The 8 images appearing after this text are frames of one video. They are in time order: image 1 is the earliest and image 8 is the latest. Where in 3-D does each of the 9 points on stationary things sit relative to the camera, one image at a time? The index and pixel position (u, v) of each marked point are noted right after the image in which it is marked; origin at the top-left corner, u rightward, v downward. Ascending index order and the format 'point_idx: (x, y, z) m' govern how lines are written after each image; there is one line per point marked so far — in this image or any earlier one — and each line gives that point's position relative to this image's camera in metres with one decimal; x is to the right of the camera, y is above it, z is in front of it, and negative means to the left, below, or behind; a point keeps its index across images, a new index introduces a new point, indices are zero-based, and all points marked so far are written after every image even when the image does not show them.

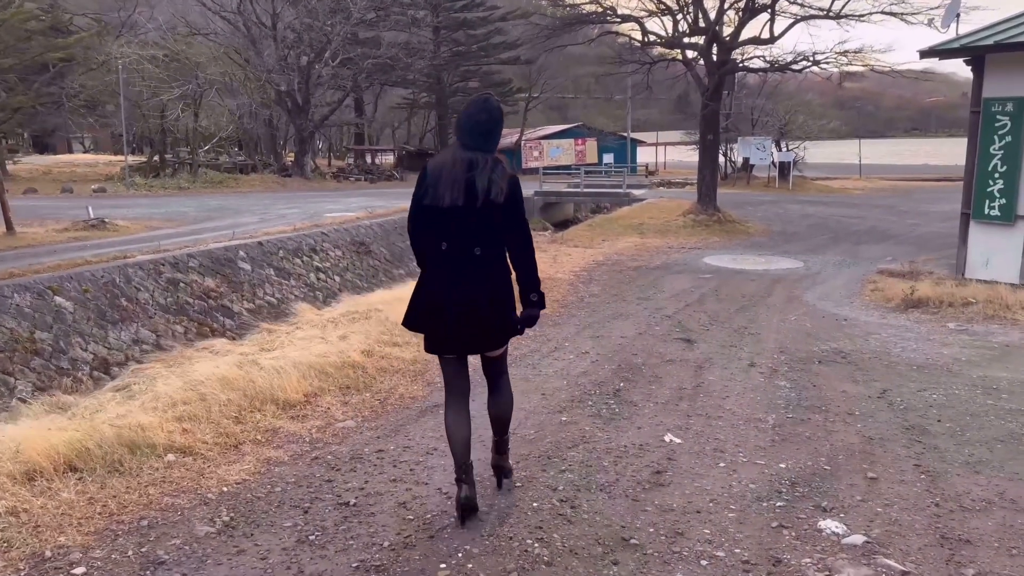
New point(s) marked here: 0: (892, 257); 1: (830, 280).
0: (+5.4, +0.4, +11.4) m
1: (+3.8, +0.1, +9.6) m
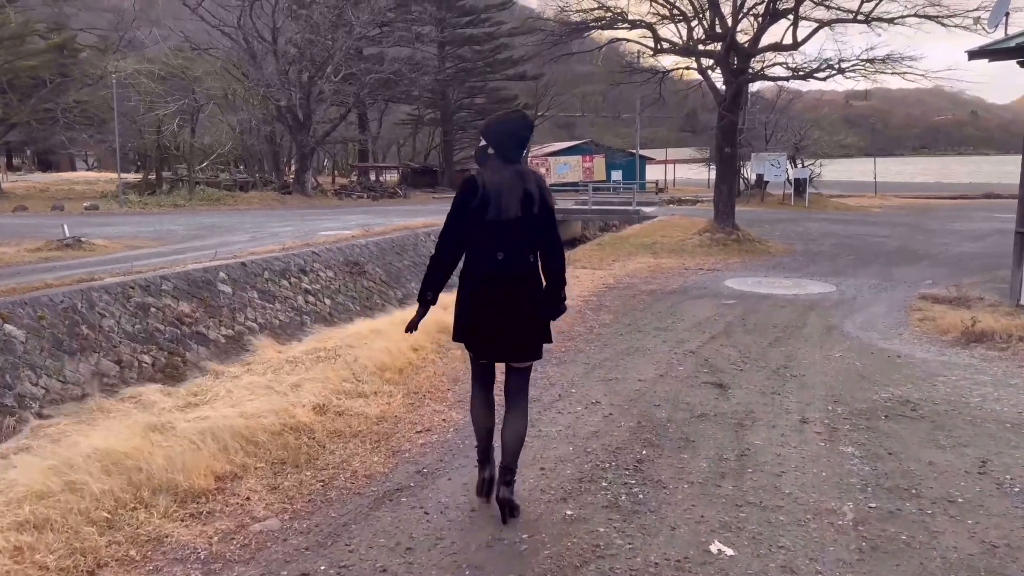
0: (+5.4, +0.1, +10.4) m
1: (+3.8, -0.2, +8.5) m
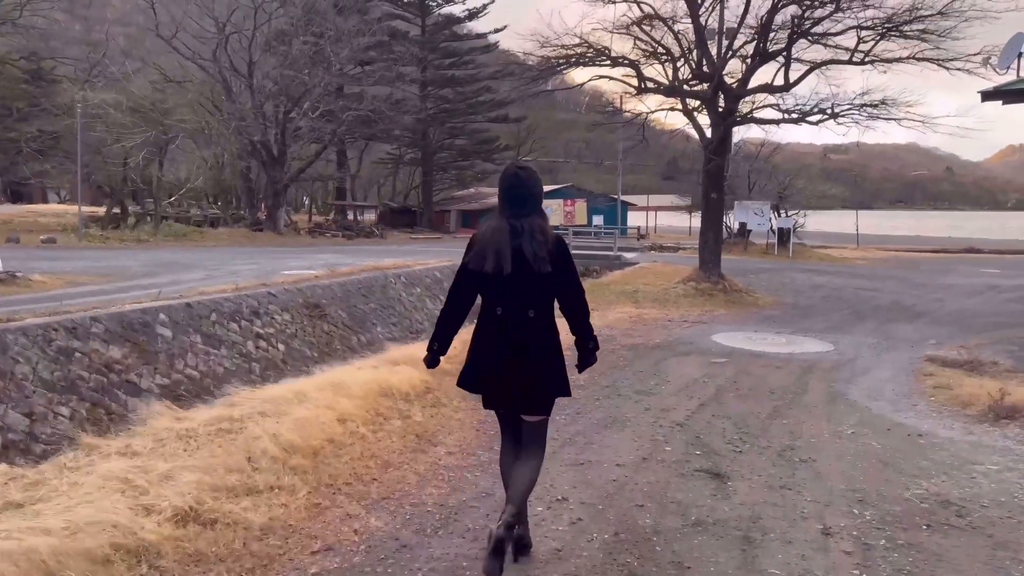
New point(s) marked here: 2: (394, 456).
0: (+5.0, -0.6, +9.6) m
1: (+3.4, -0.8, +7.7) m
2: (-0.6, -0.8, +3.9) m
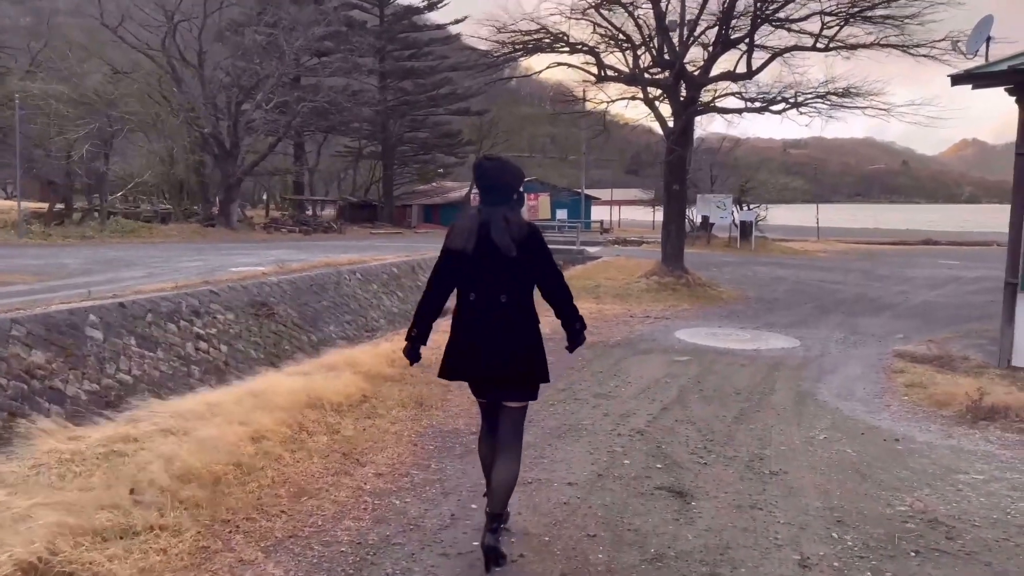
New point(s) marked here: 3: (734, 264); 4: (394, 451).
0: (+4.5, -0.5, +9.3) m
1: (+3.0, -0.7, +7.3) m
2: (-0.8, -0.8, +3.3) m
3: (+5.4, +0.6, +19.6) m
4: (-0.6, -0.8, +3.9) m
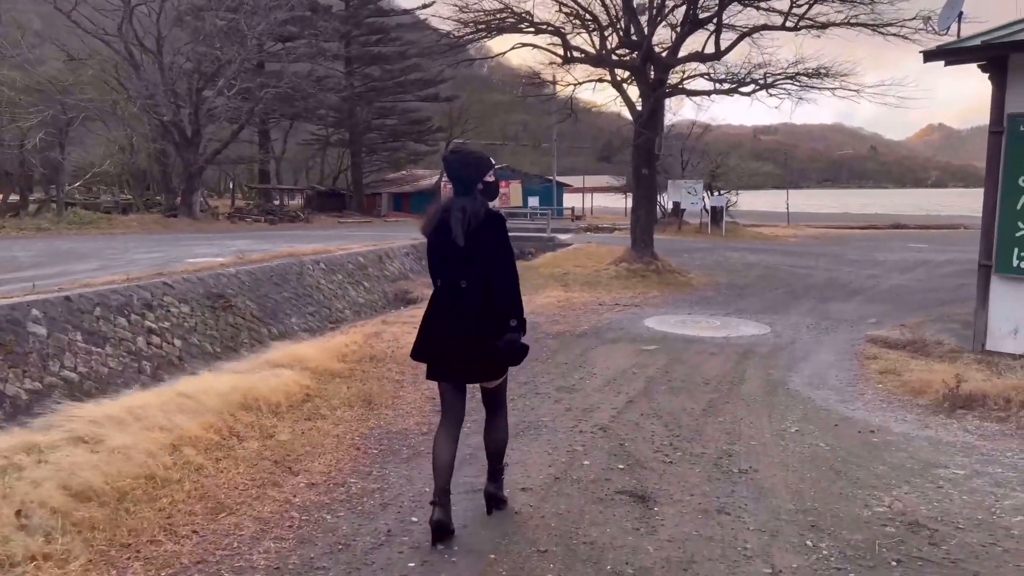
0: (+4.1, -0.4, +9.1) m
1: (+2.6, -0.6, +7.1) m
2: (-1.0, -0.8, +3.0) m
3: (+4.6, +0.9, +19.4) m
4: (-0.8, -0.7, +3.6) m
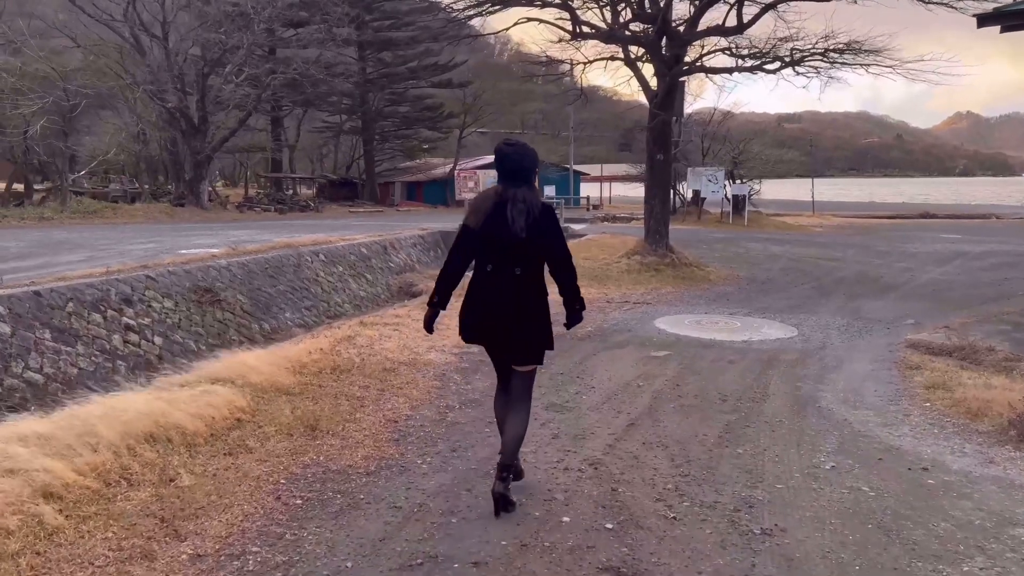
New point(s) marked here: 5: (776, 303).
0: (+4.1, -0.3, +8.2) m
1: (+2.6, -0.6, +6.3) m
2: (-1.2, -0.8, +2.3) m
3: (+4.9, +1.1, +18.5) m
4: (-0.9, -0.8, +2.8) m
5: (+3.1, -0.2, +9.3) m
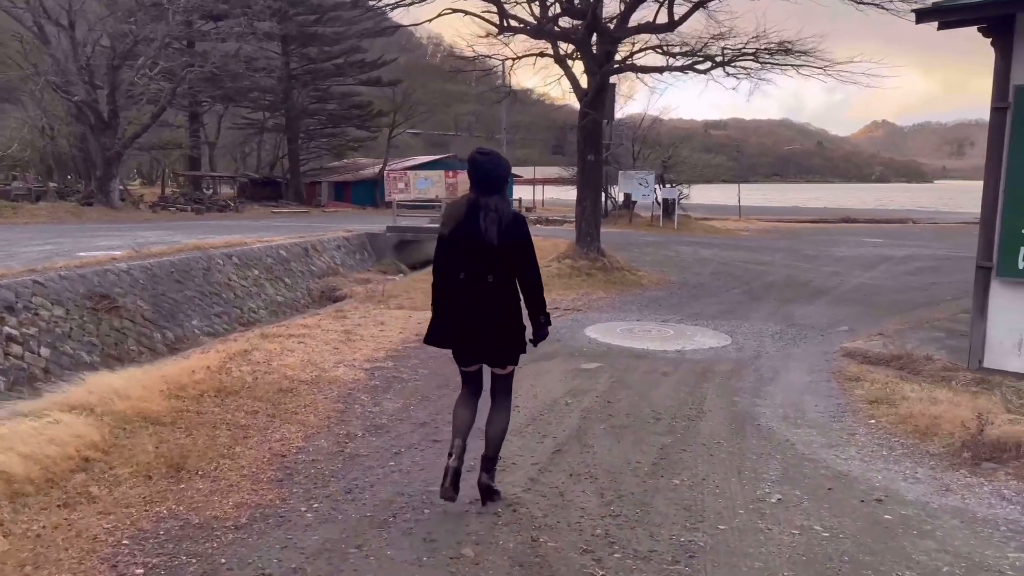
0: (+3.3, -0.4, +8.0) m
1: (+2.0, -0.6, +5.9) m
2: (-1.5, -0.8, +1.6) m
3: (+3.3, +1.0, +18.3) m
4: (-1.2, -0.8, +2.2) m
5: (+2.2, -0.2, +9.0) m
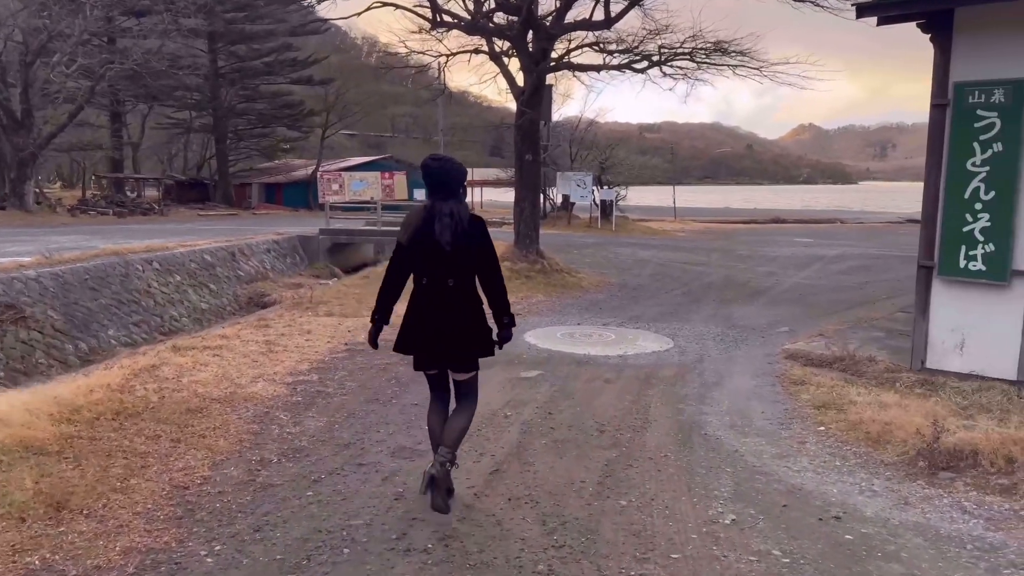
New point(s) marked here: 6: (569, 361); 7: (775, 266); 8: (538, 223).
0: (+2.7, -0.4, +7.9) m
1: (+1.5, -0.6, +5.8) m
2: (-1.6, -0.9, +1.2) m
3: (+1.9, +1.0, +18.2) m
4: (-1.4, -0.9, +1.8) m
5: (+1.5, -0.3, +8.9) m
6: (+0.4, -0.6, +6.1) m
7: (+4.8, +0.4, +14.6) m
8: (+0.4, +0.9, +11.5) m
